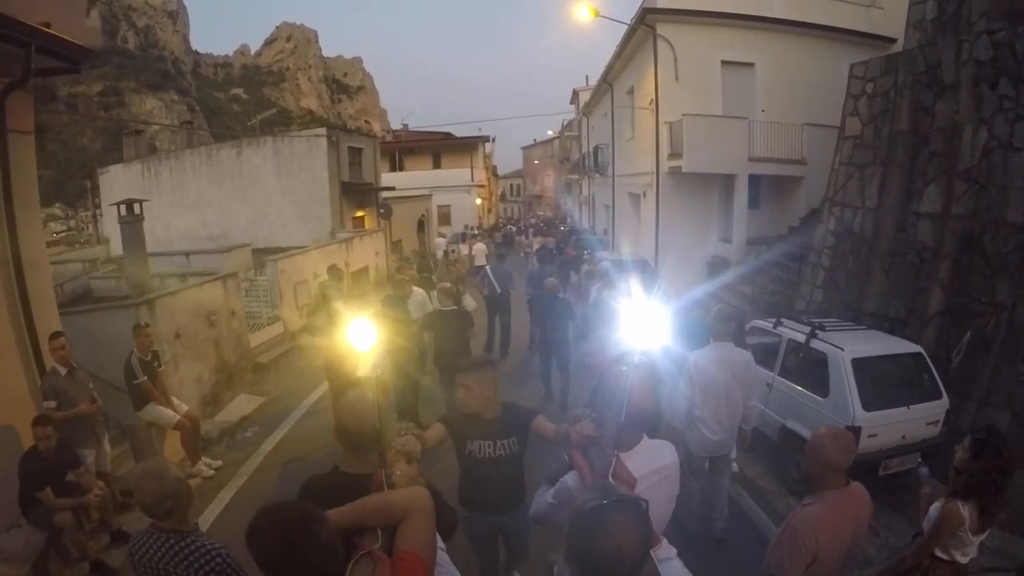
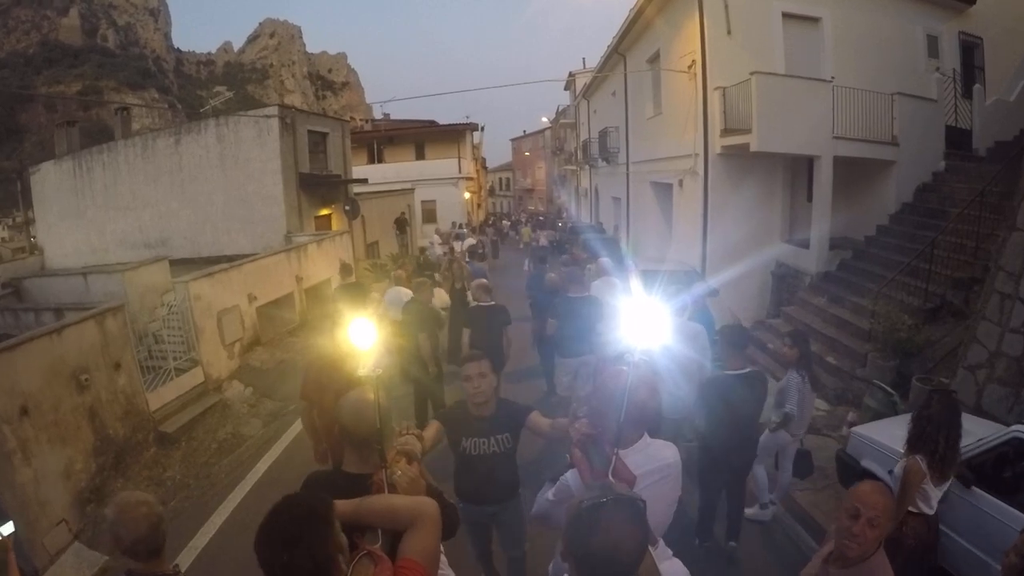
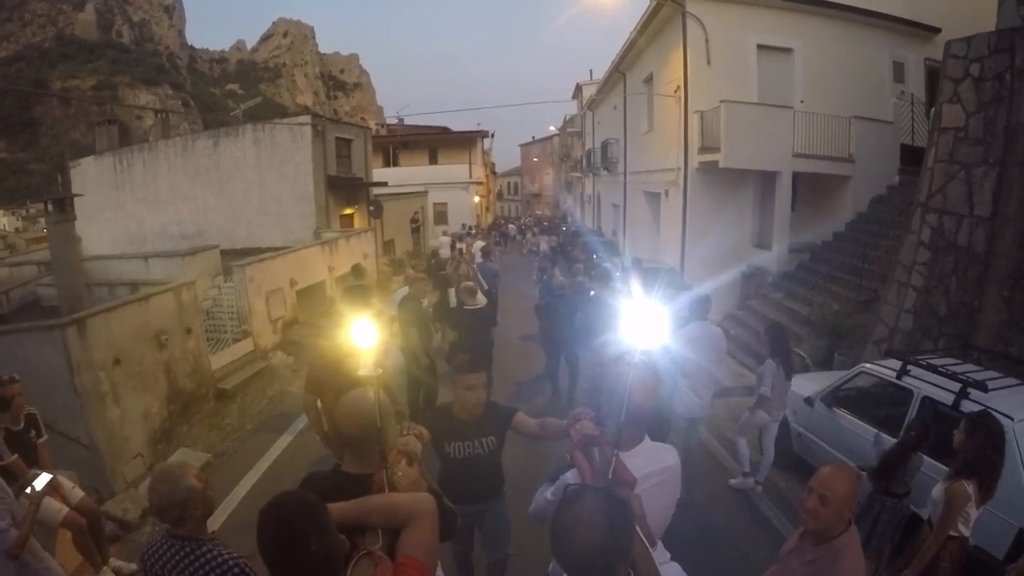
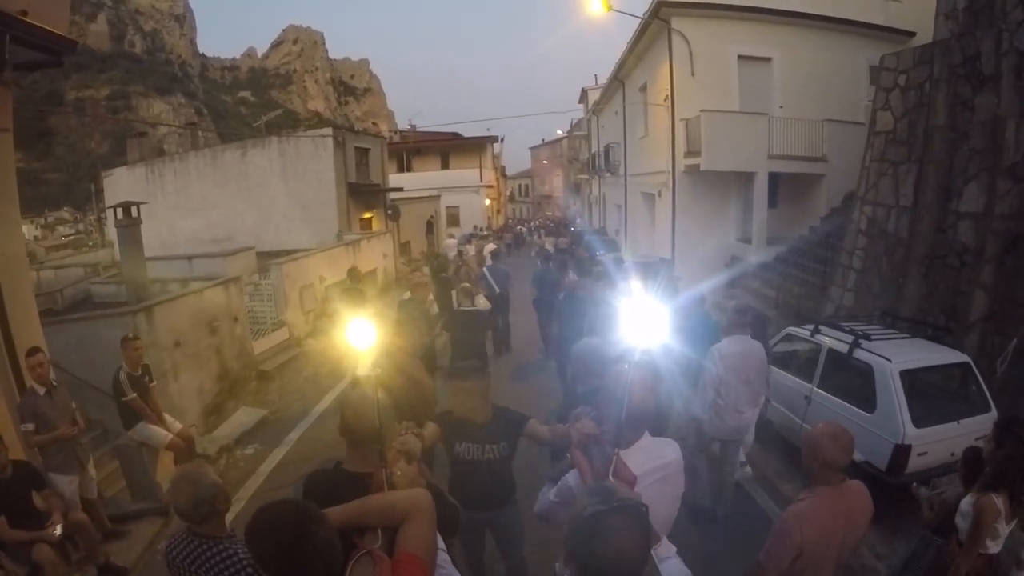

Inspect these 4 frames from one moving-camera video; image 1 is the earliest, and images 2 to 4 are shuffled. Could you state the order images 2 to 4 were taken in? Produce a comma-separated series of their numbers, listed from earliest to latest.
4, 3, 2
